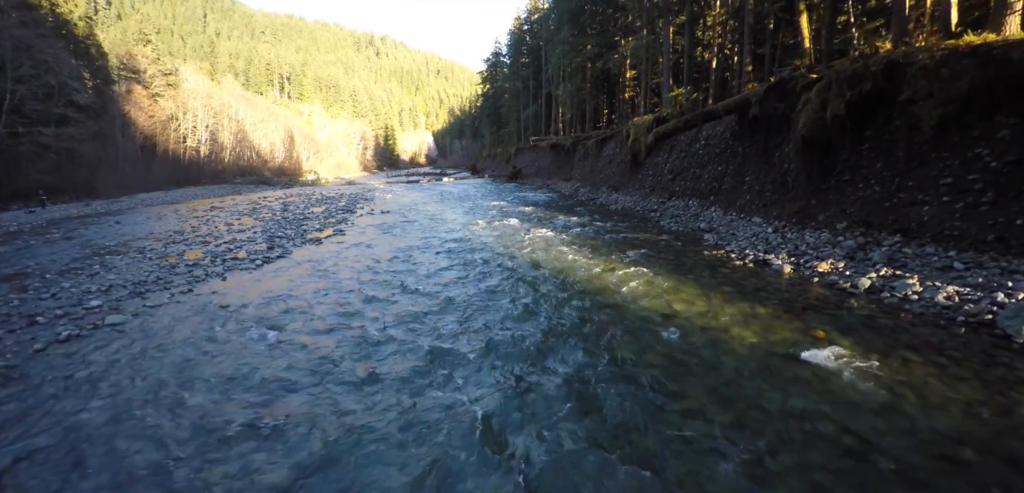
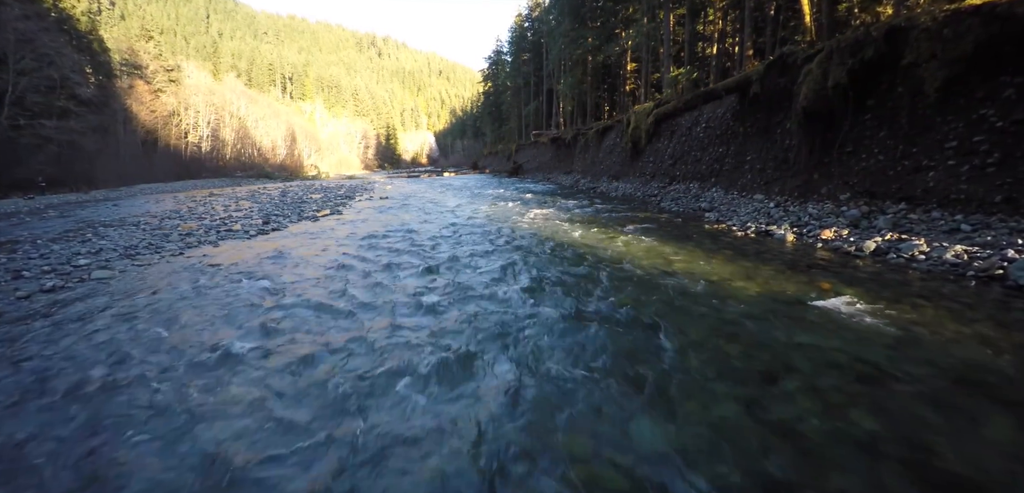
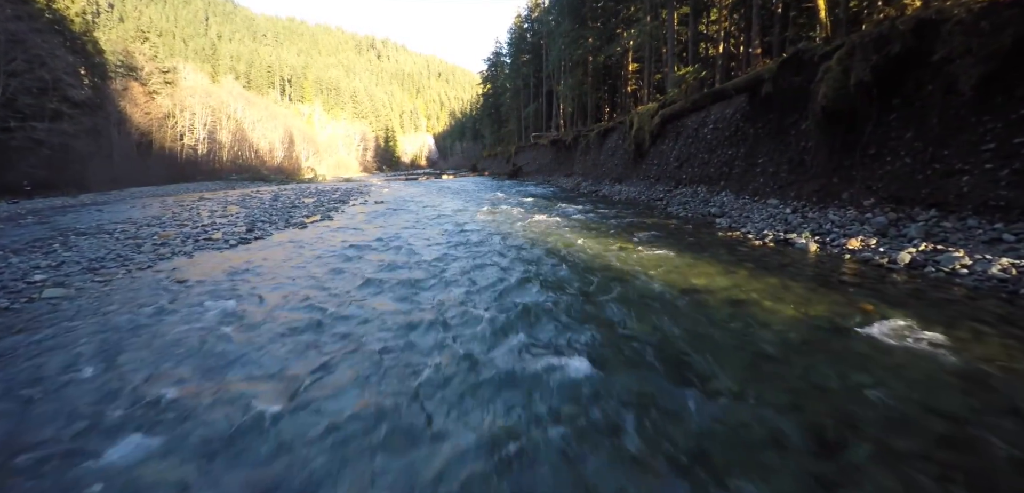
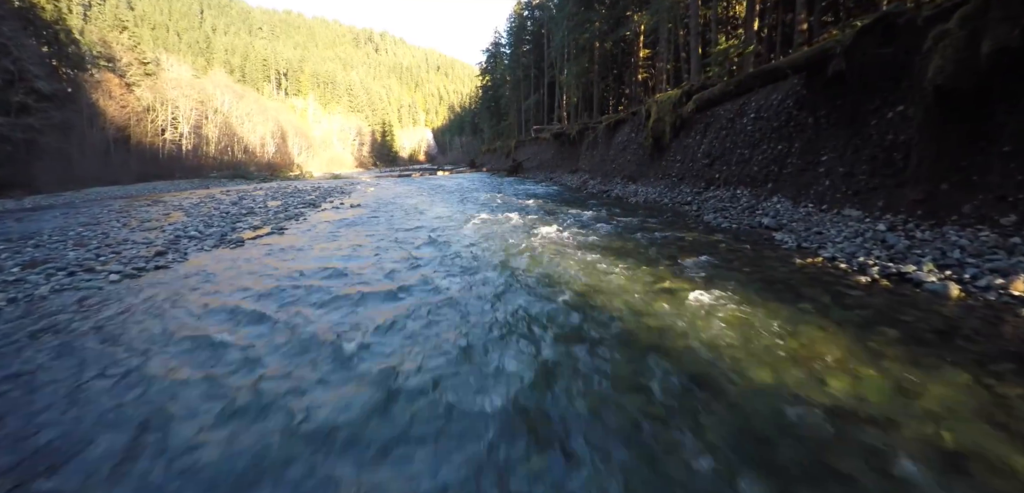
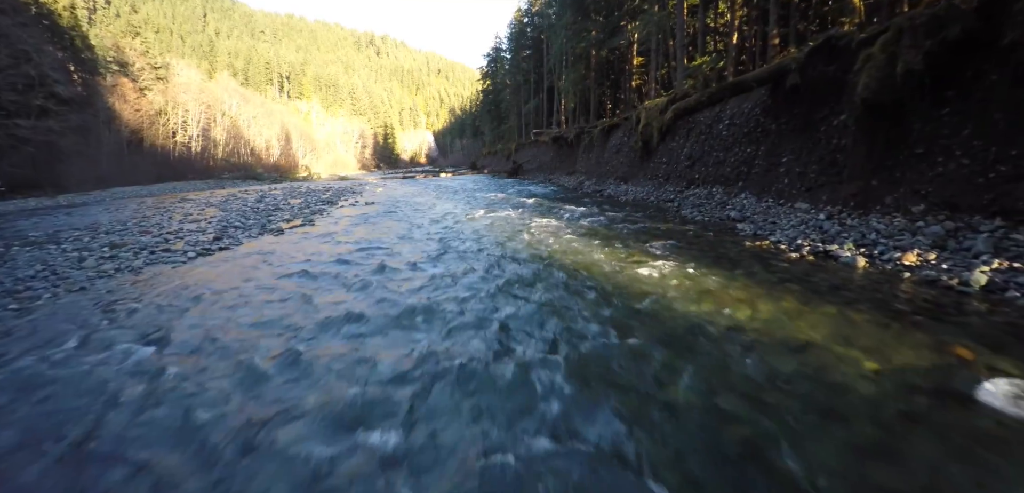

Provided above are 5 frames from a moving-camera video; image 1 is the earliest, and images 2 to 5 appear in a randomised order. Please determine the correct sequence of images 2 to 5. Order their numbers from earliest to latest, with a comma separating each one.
2, 3, 5, 4
